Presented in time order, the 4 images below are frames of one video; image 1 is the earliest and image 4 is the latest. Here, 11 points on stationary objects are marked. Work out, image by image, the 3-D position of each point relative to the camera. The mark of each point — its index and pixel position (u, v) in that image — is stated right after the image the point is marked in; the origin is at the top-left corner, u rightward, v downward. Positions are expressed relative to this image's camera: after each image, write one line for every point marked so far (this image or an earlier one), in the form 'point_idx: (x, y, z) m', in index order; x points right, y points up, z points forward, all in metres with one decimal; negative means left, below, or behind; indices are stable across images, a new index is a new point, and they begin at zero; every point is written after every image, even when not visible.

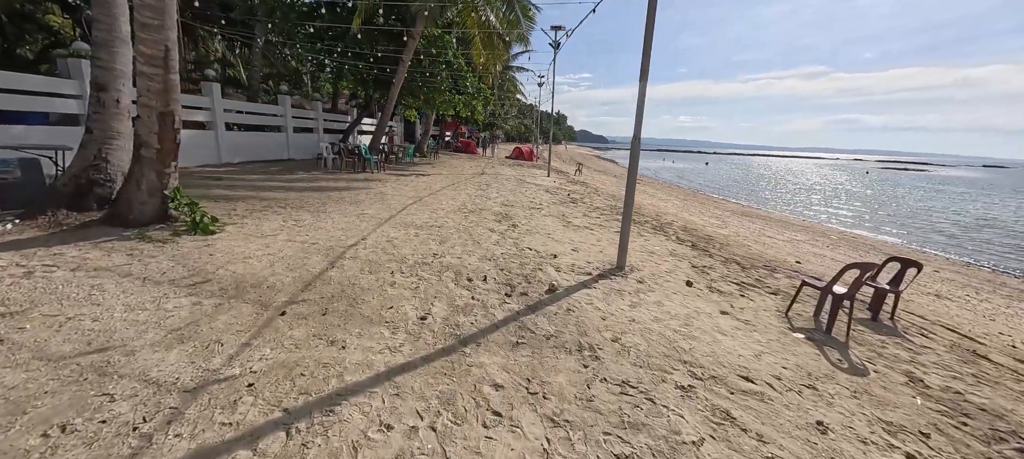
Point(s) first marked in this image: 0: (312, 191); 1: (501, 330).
0: (-4.6, +0.9, +8.9) m
1: (-0.1, -0.9, +3.4) m
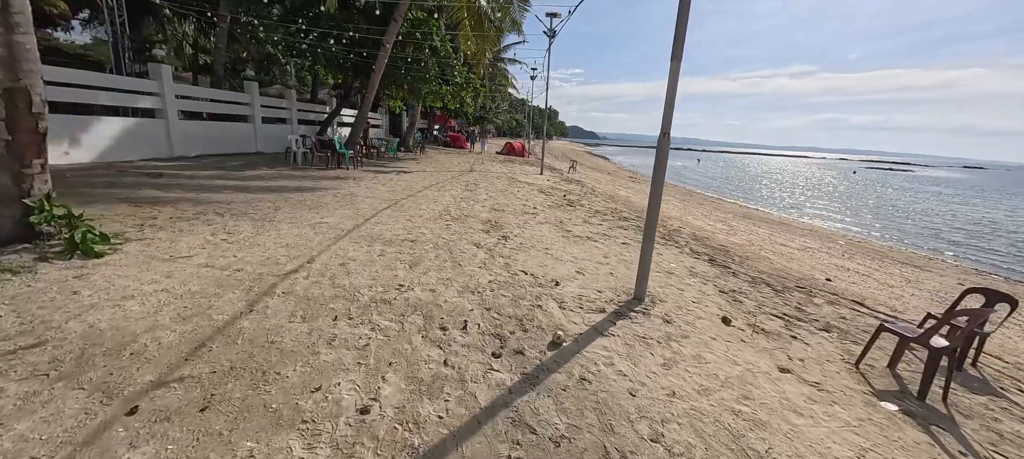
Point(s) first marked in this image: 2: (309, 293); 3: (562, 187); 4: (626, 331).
0: (-4.8, +0.7, +7.6) m
1: (-0.2, -1.1, +2.2) m
2: (-1.8, -0.6, +3.5) m
3: (+1.9, +1.7, +14.8) m
4: (+1.1, -1.0, +3.6) m
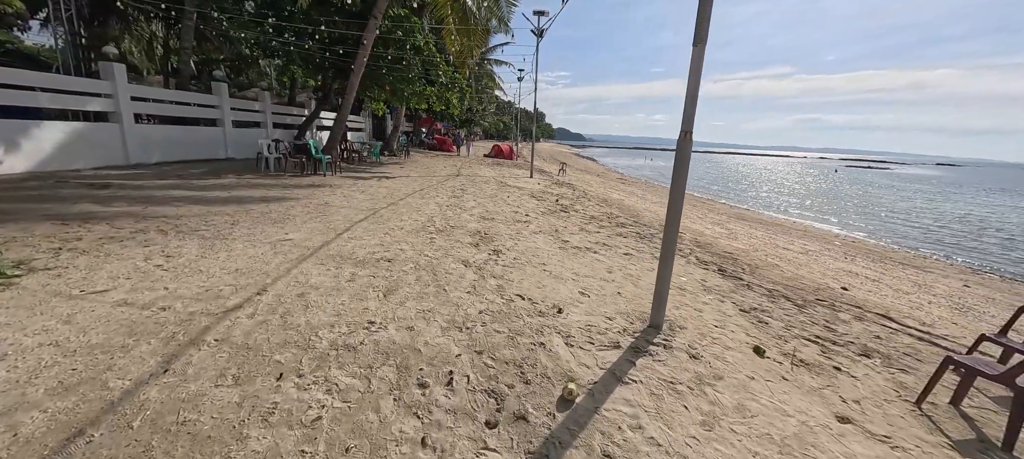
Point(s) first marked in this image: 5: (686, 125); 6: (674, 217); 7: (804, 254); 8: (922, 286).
0: (-5.0, +0.5, +6.7) m
1: (-0.1, -1.3, +1.5) m
2: (-1.9, -0.8, +2.7) m
3: (+1.5, +1.4, +14.2) m
4: (+1.1, -1.1, +2.9) m
5: (+1.5, +0.9, +3.3) m
6: (+1.5, +0.1, +3.5) m
7: (+7.8, -0.7, +10.3) m
8: (+9.7, -1.3, +9.1) m
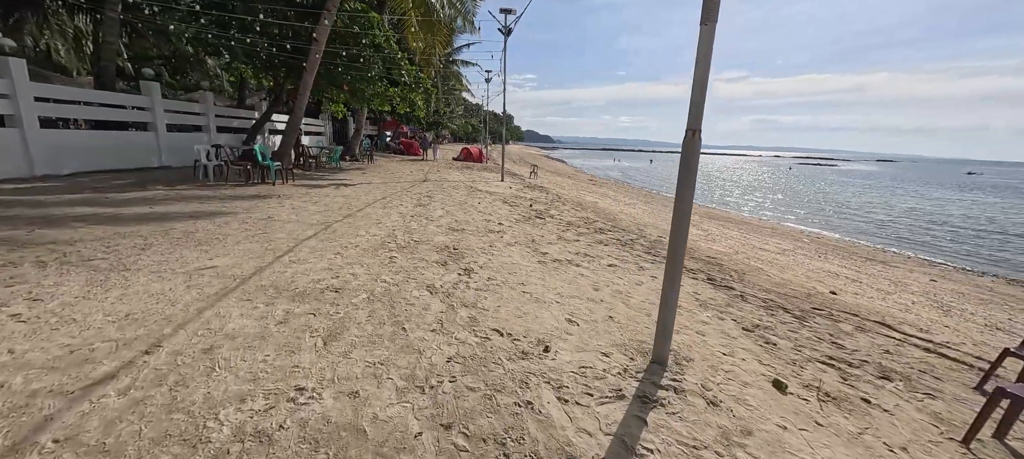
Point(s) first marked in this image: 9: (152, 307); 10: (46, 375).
0: (-5.4, +0.1, +5.7) m
1: (-0.1, -1.5, +0.8) m
2: (-2.0, -1.0, +1.9) m
3: (+0.5, +1.2, +13.6) m
4: (+0.9, -1.2, +2.3) m
5: (+1.3, +0.8, +2.7) m
6: (+1.3, 0.0, +2.9) m
7: (+7.1, -0.7, +10.2) m
8: (+9.1, -1.3, +9.1) m
9: (-3.0, -0.6, +3.2) m
10: (-2.7, -0.8, +2.3) m
